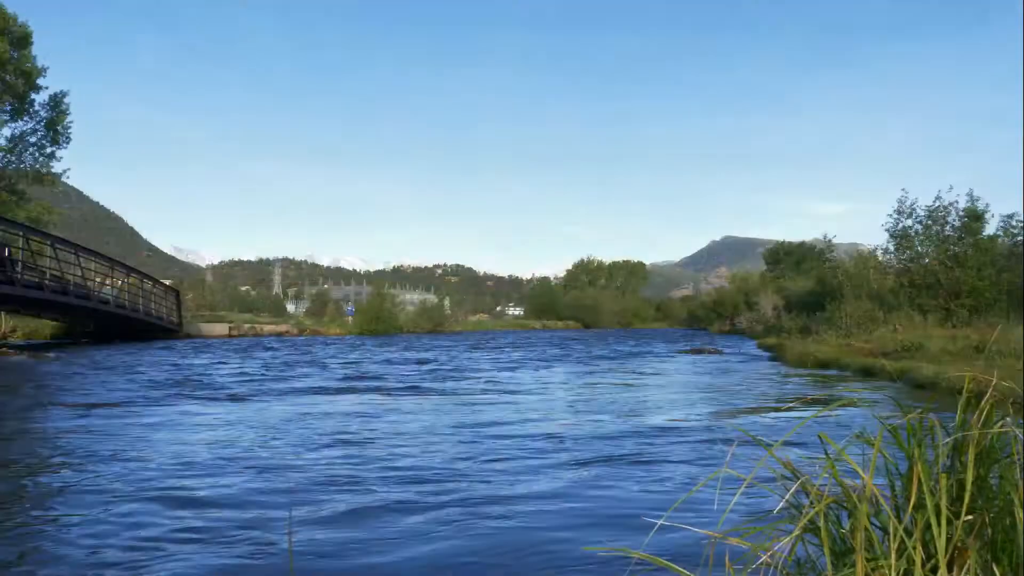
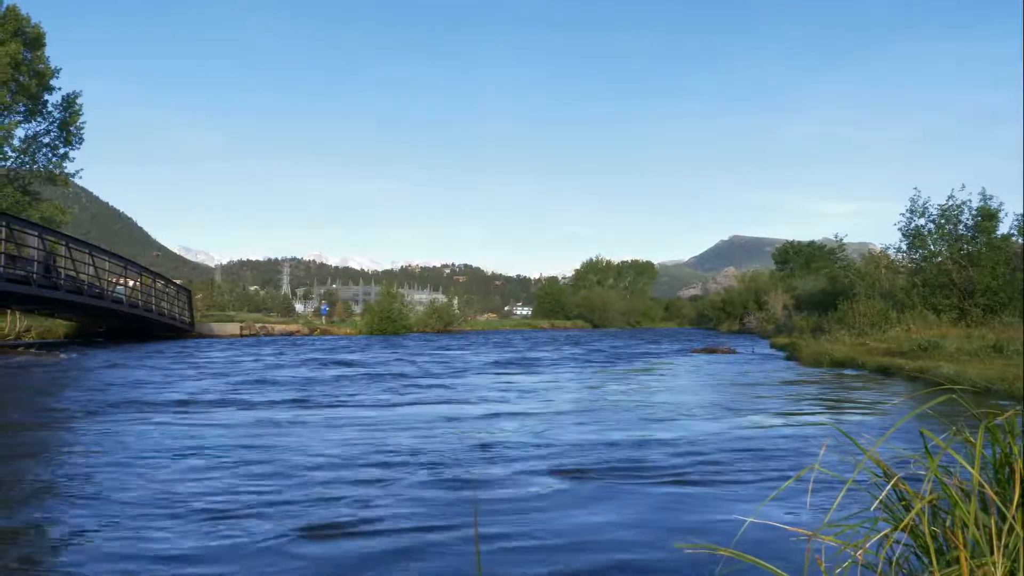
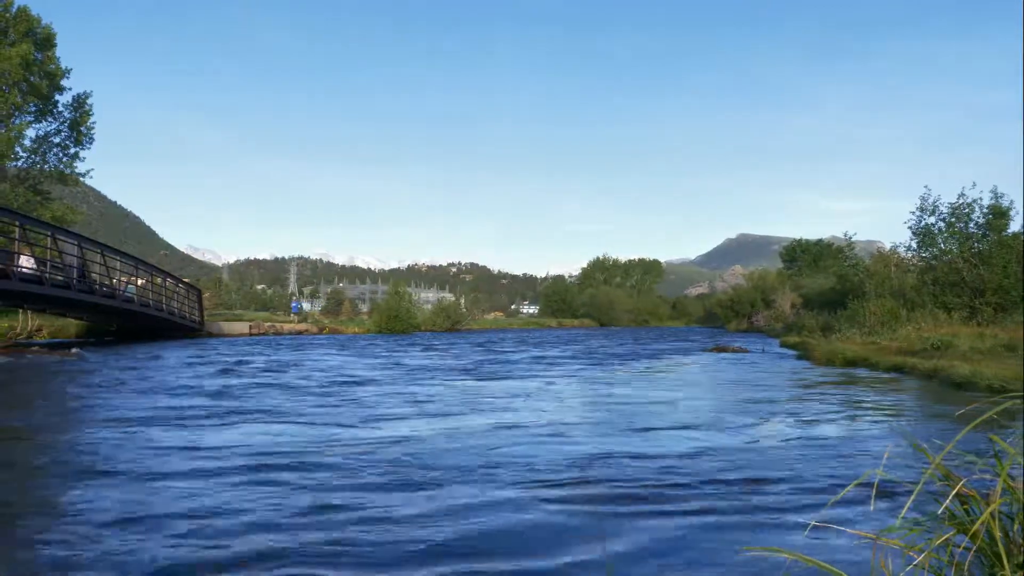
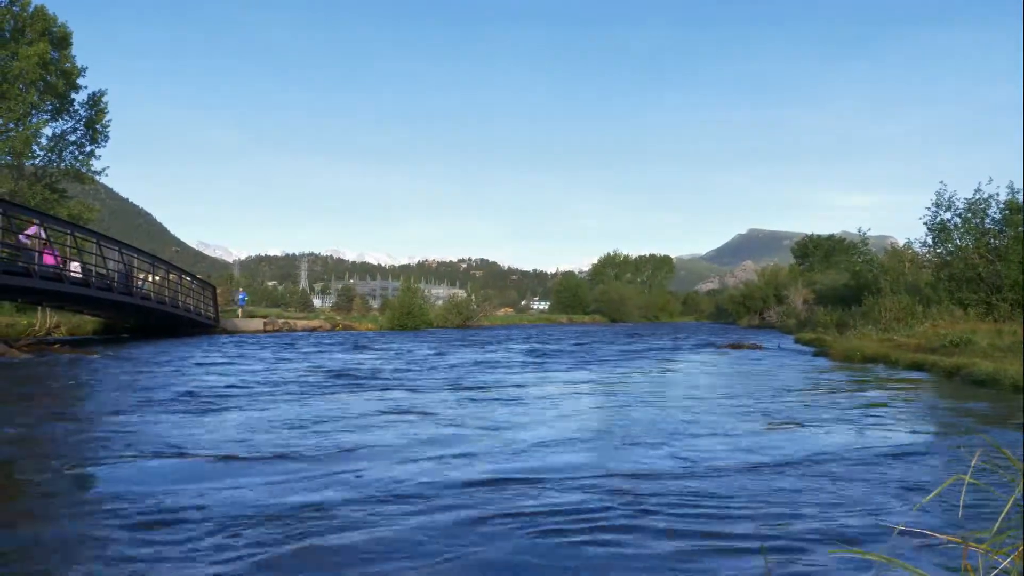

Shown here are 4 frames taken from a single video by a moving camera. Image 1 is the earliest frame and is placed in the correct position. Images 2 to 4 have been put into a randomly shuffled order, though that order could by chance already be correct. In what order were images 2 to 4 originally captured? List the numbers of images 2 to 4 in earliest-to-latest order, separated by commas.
2, 3, 4
